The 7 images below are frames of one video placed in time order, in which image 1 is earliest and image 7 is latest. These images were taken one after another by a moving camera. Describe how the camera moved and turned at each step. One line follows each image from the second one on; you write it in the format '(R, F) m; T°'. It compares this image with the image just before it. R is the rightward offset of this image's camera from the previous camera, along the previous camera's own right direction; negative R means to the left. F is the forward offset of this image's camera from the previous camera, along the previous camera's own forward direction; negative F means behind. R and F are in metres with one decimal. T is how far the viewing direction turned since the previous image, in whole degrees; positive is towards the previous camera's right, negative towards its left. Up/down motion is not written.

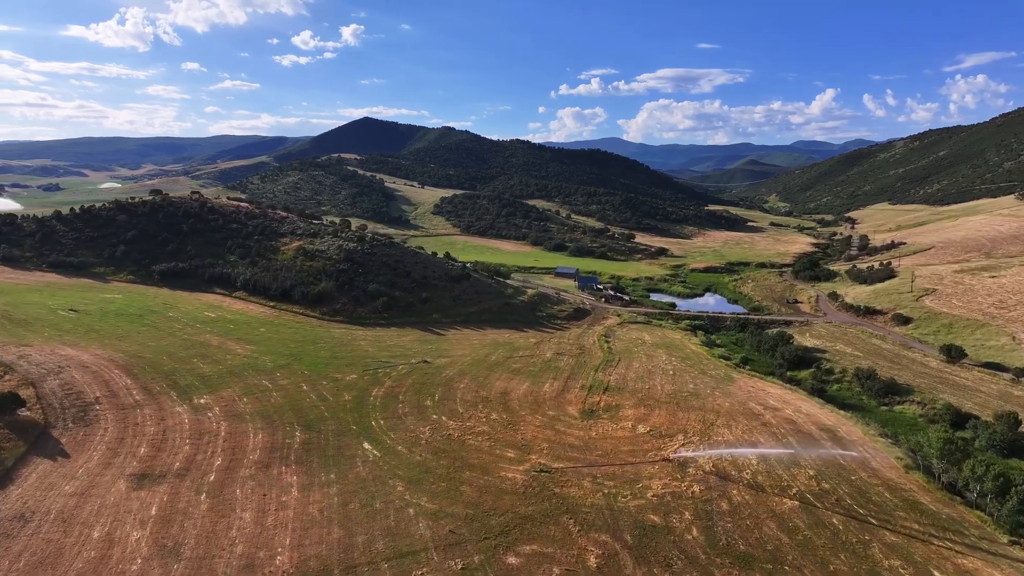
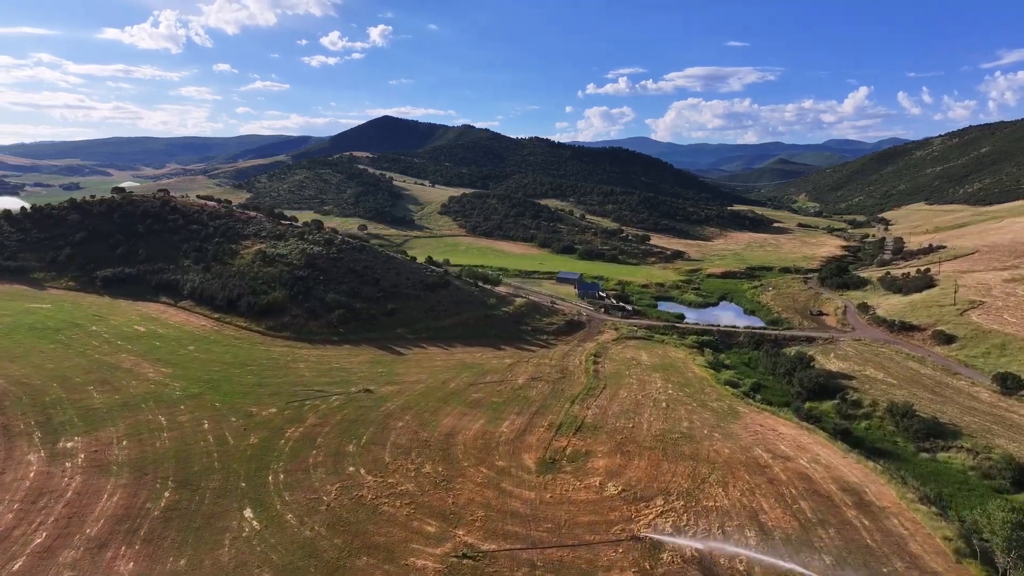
(+3.8, +7.8) m; -2°
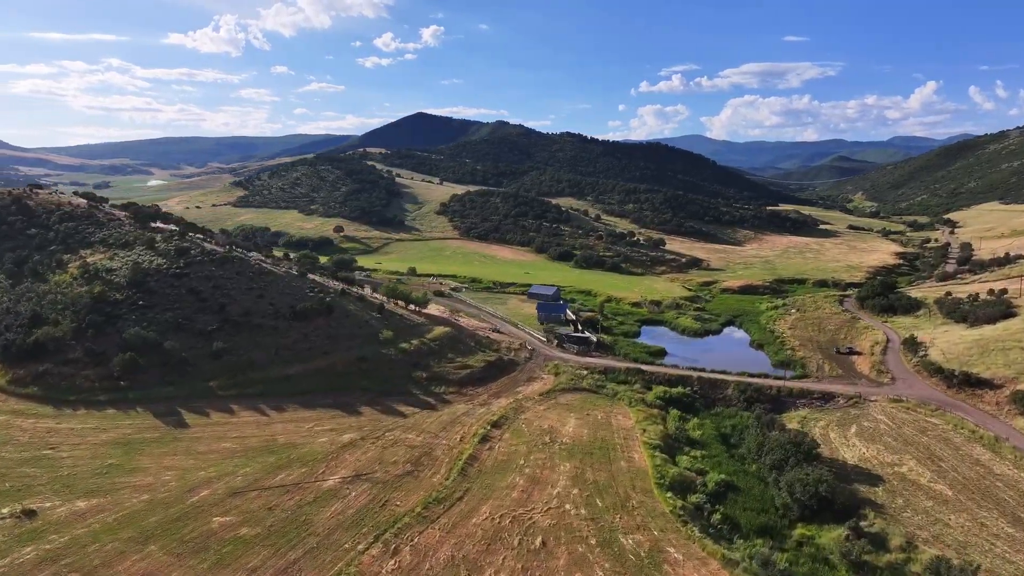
(+9.7, +17.1) m; -4°
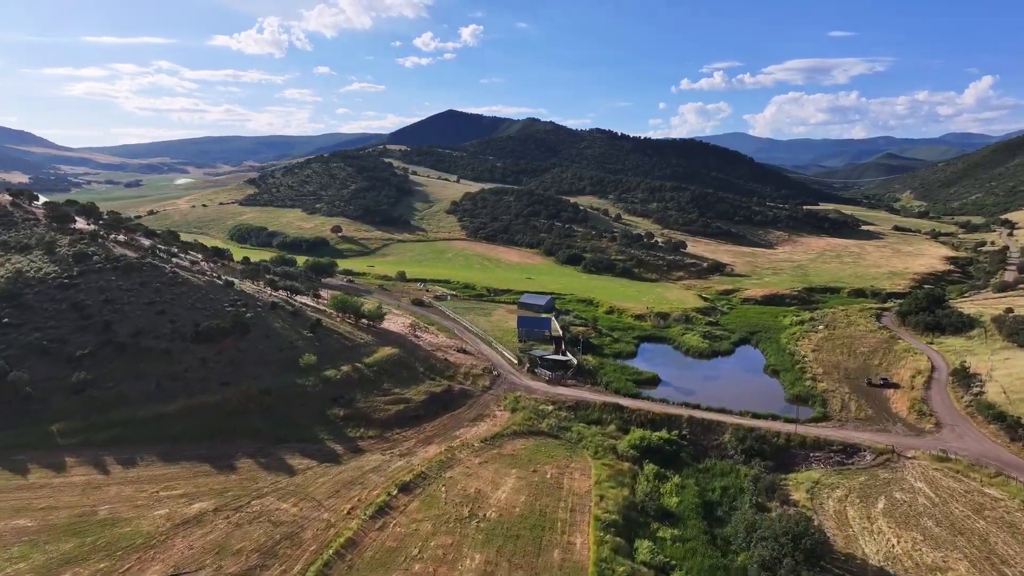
(+4.8, +8.6) m; -3°
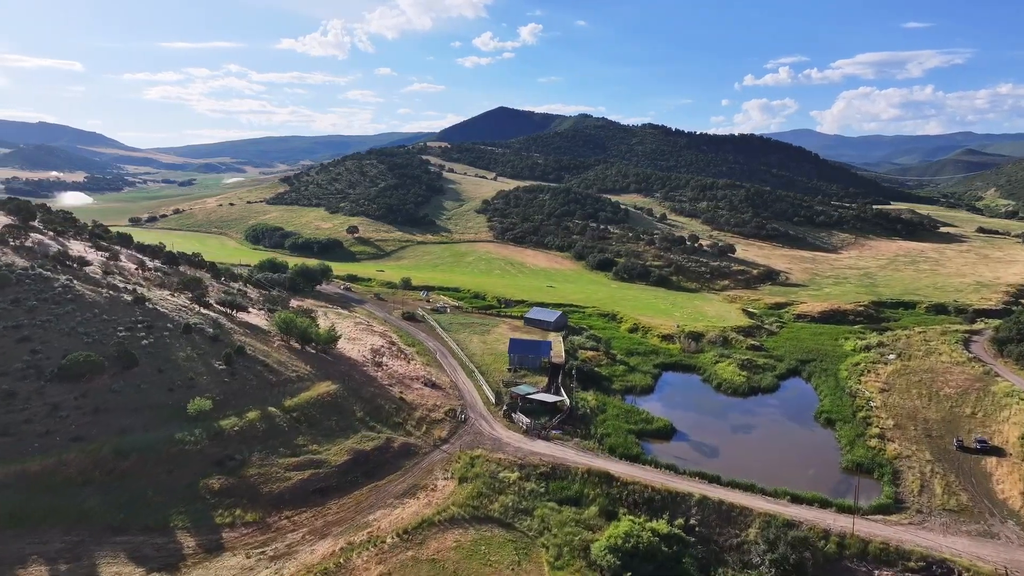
(+4.3, +10.0) m; -5°
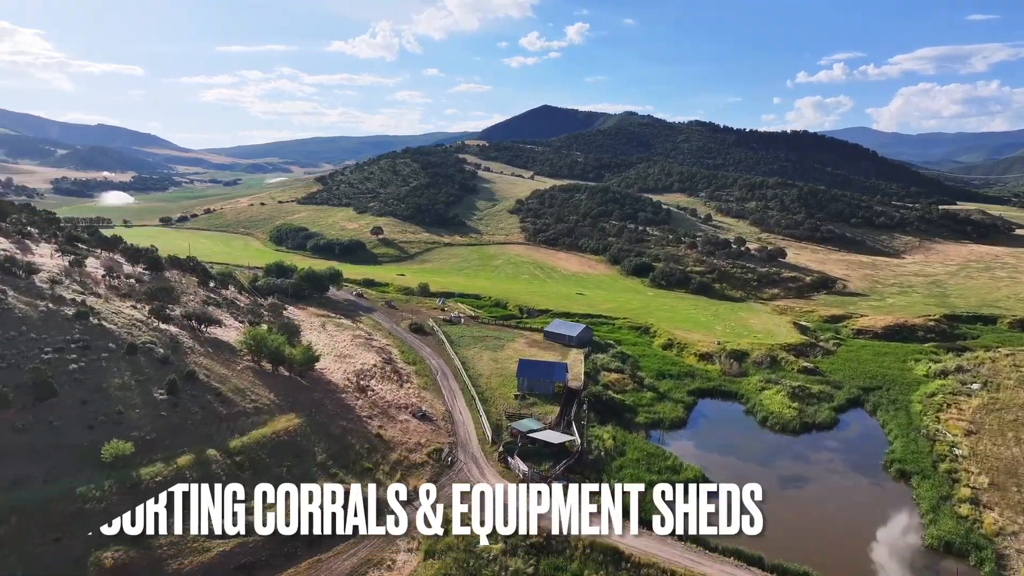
(+2.0, +6.2) m; -4°
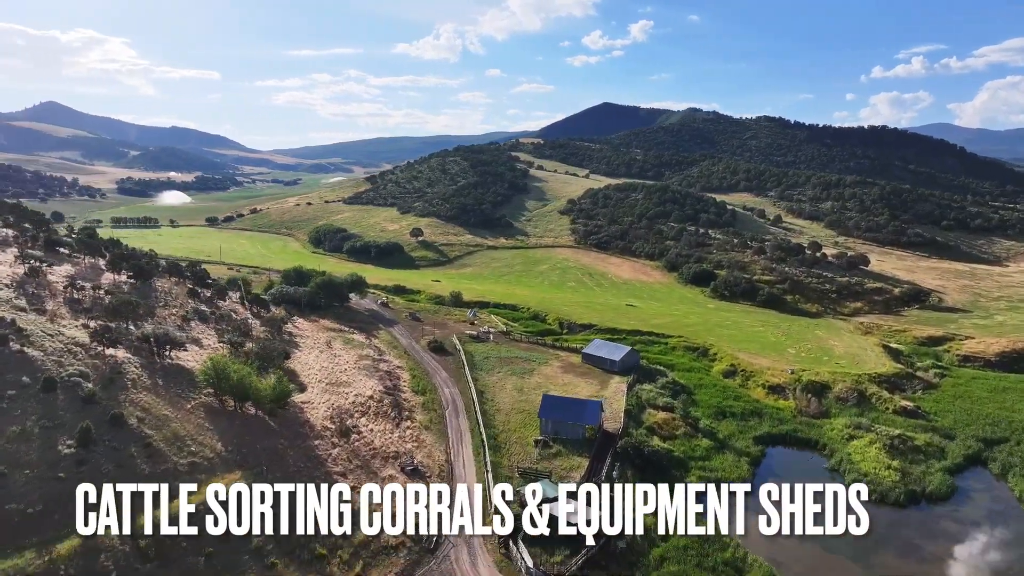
(+1.7, +7.3) m; -5°
